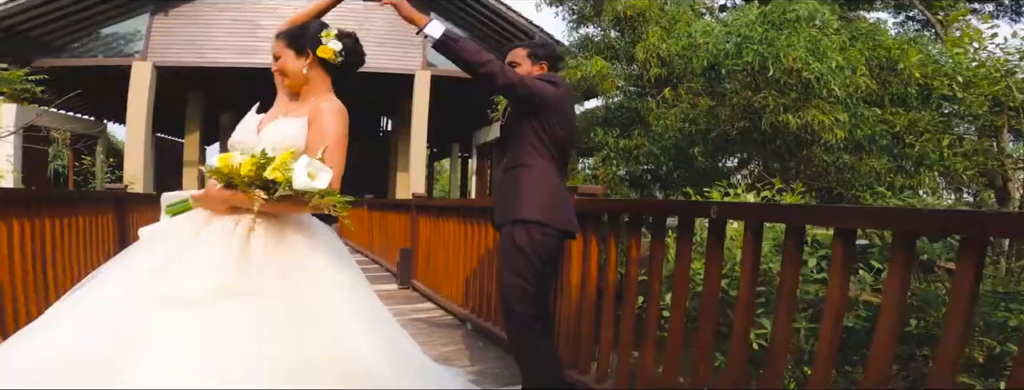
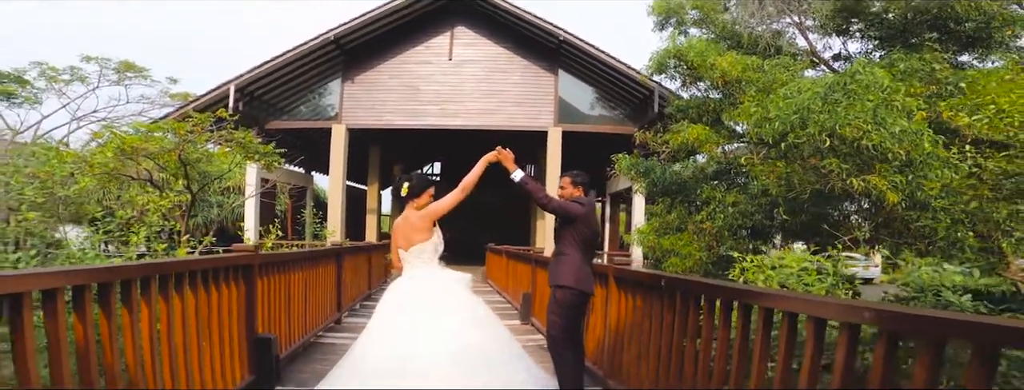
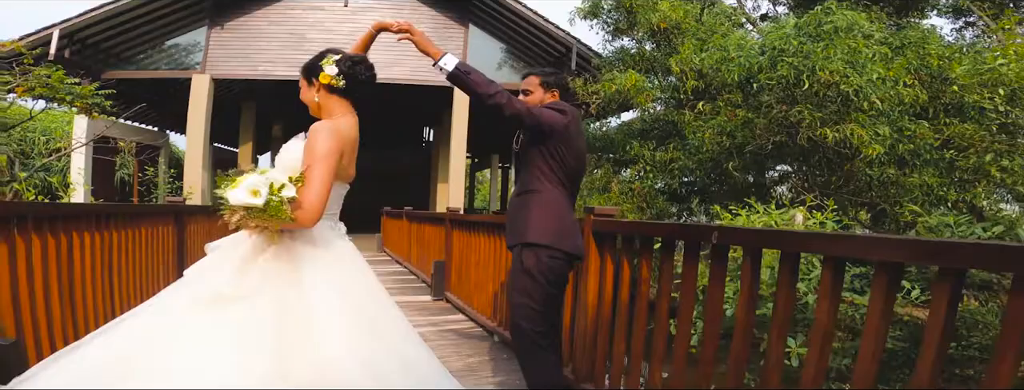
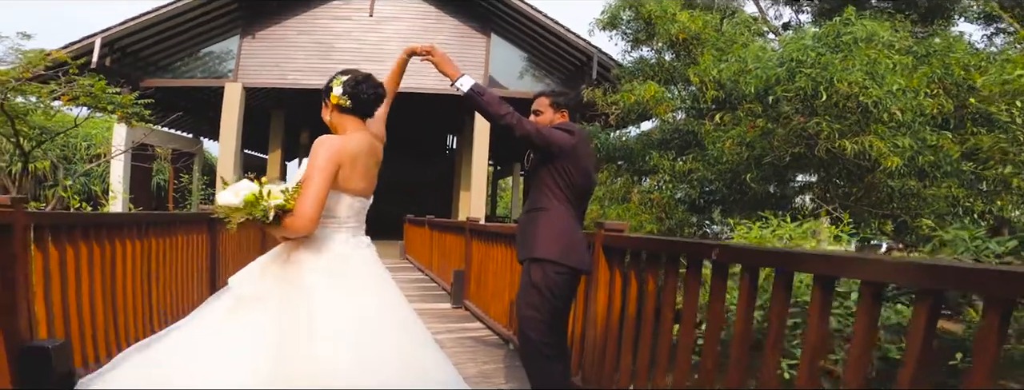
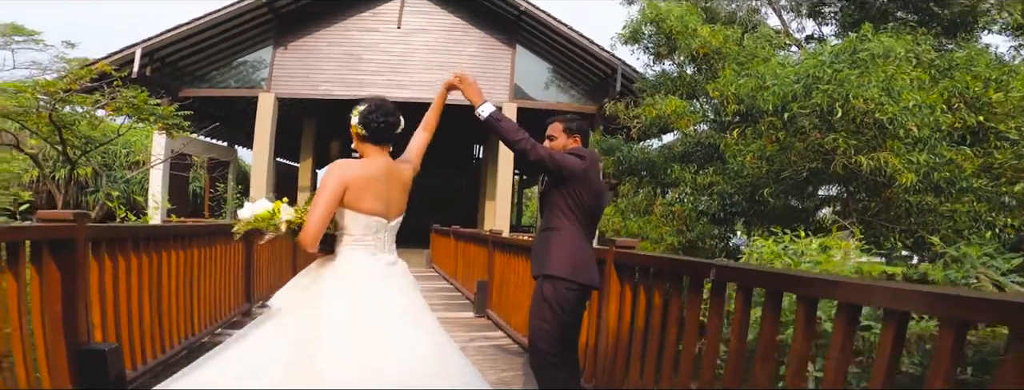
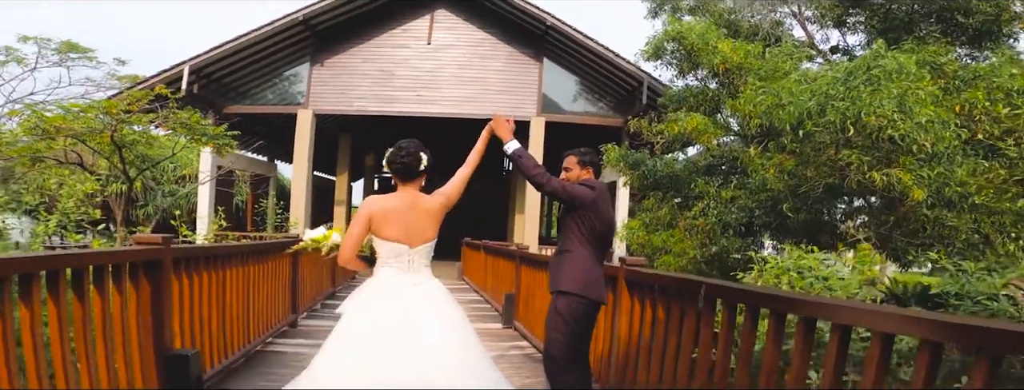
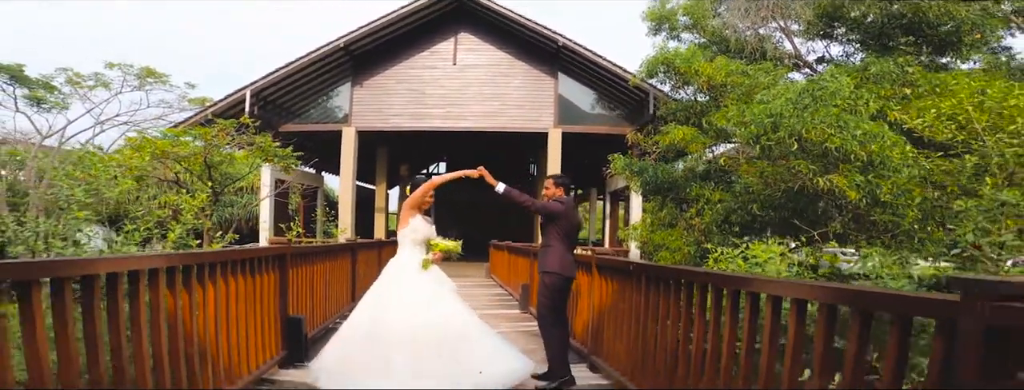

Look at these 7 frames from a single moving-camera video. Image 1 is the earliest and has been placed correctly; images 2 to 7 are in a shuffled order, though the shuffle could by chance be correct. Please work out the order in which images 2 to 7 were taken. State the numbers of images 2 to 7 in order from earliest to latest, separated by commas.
3, 4, 5, 6, 2, 7
